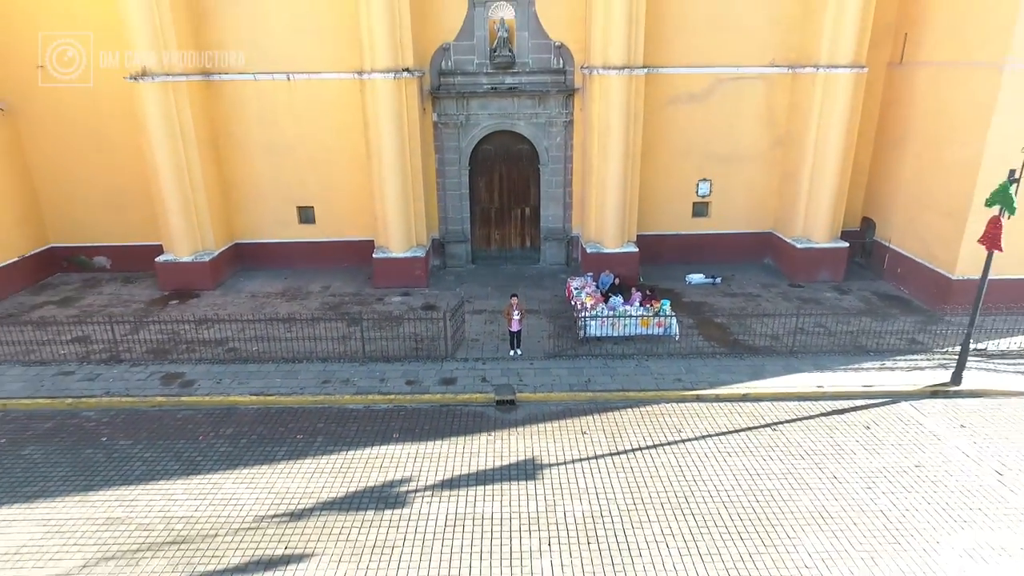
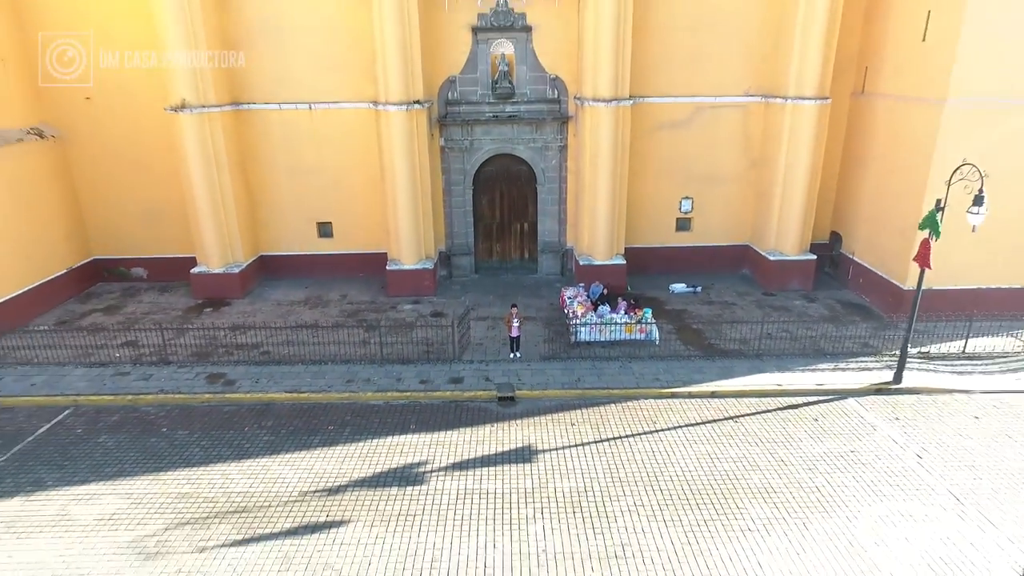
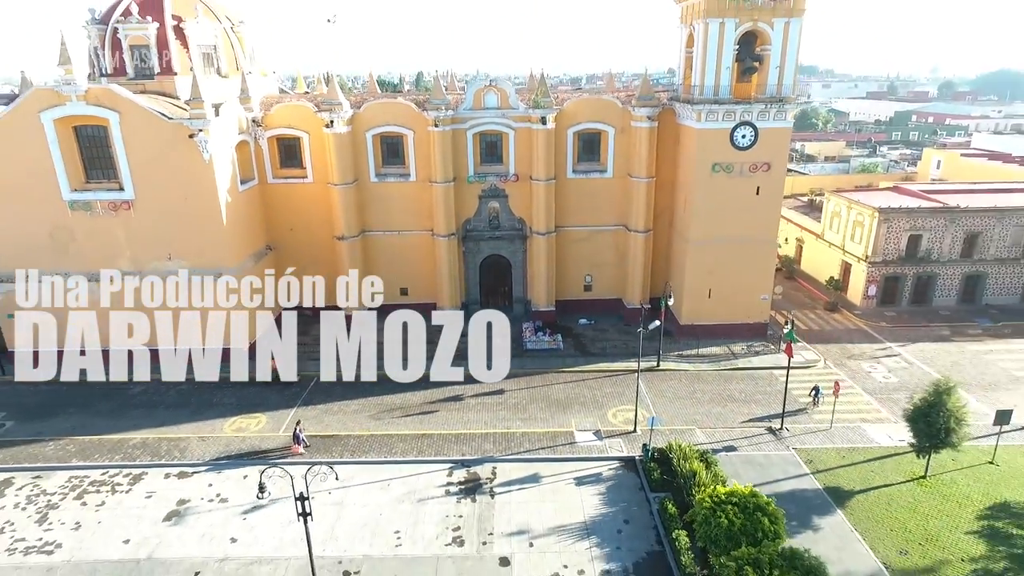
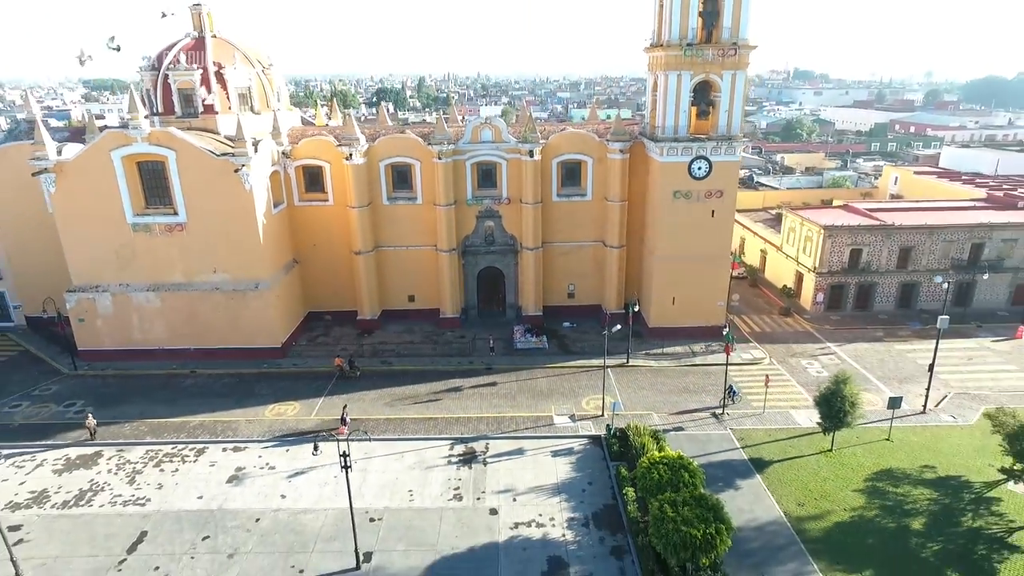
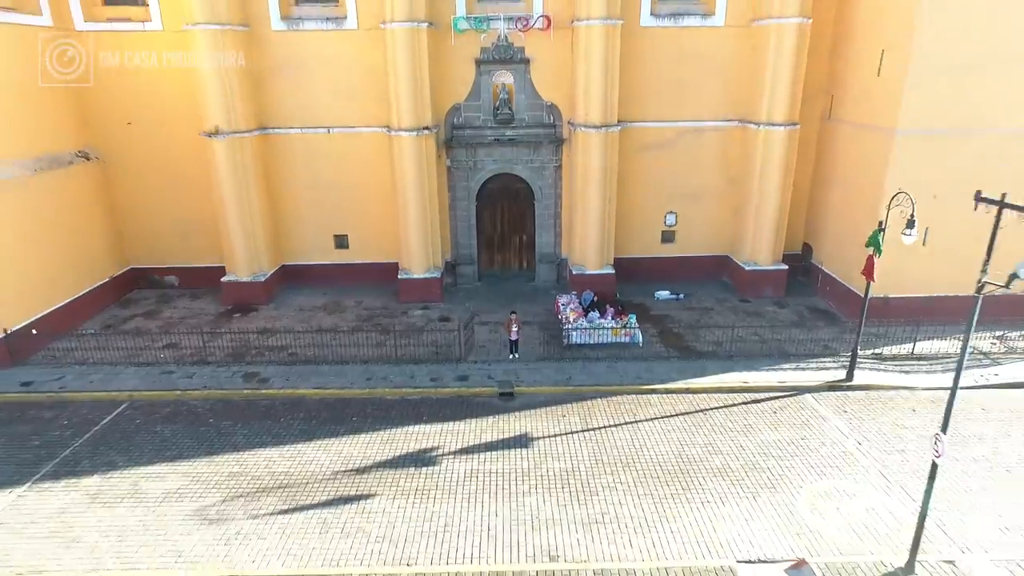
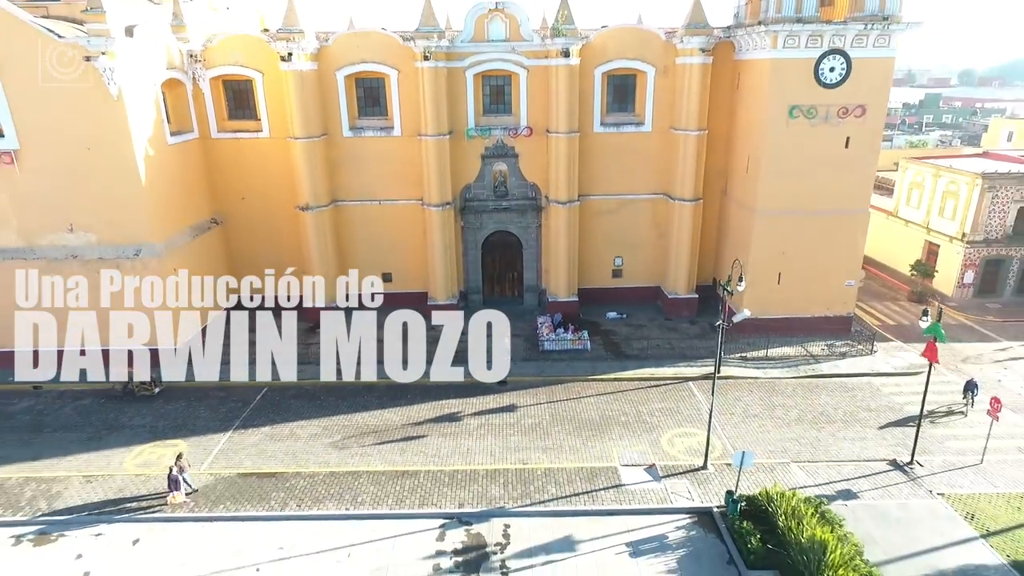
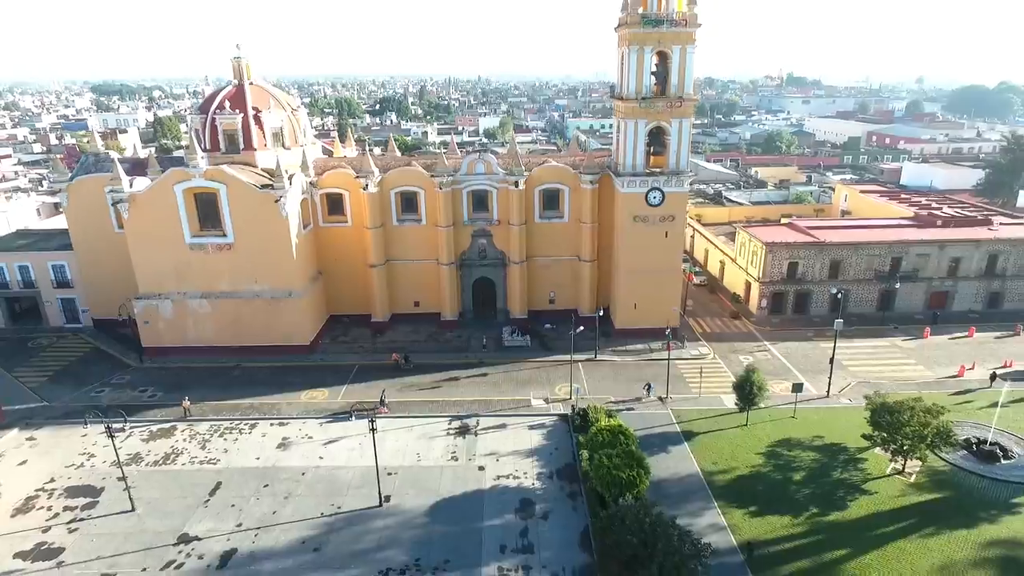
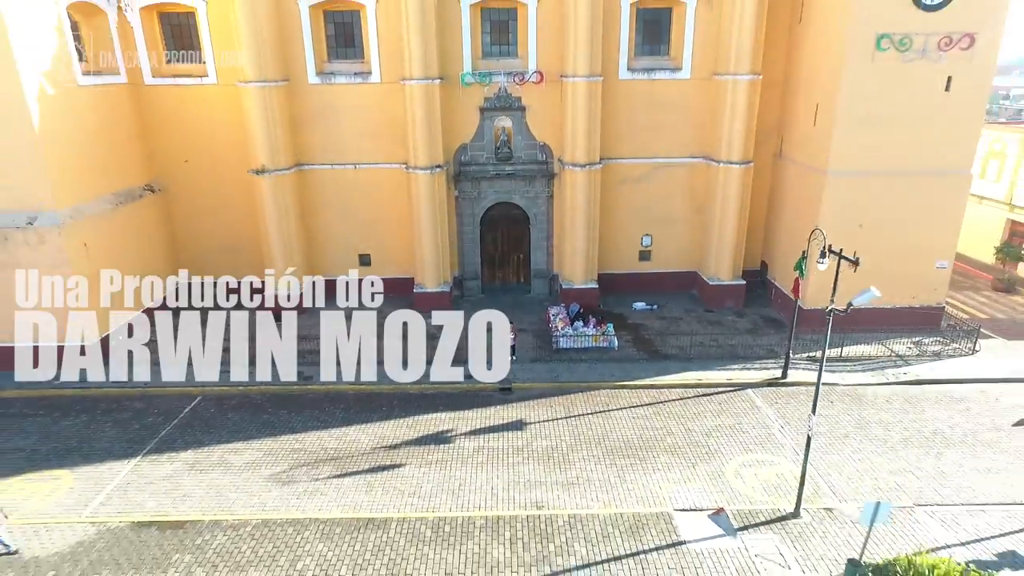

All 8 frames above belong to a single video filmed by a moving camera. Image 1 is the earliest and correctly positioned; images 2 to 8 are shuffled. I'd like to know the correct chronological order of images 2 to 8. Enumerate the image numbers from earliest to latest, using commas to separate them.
2, 5, 8, 6, 3, 4, 7
